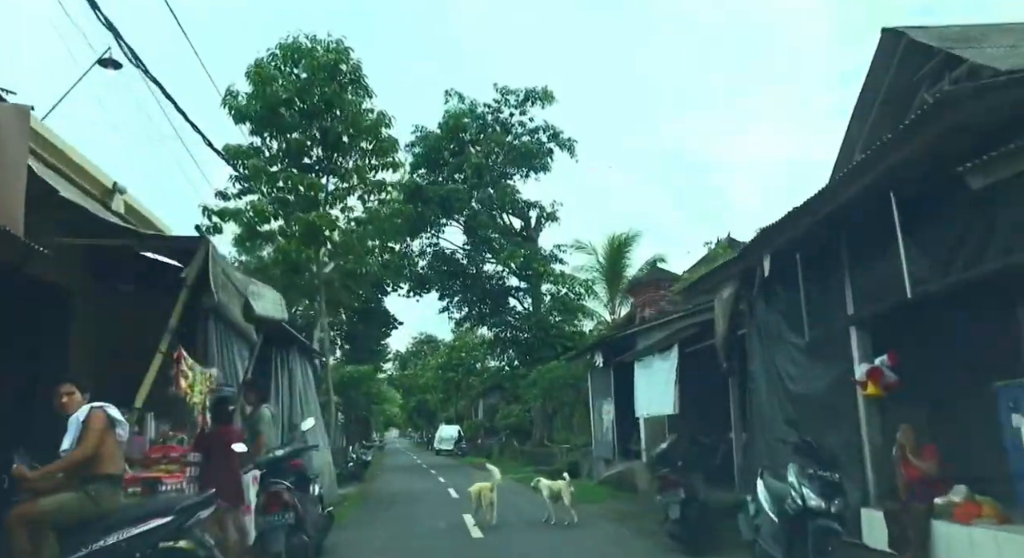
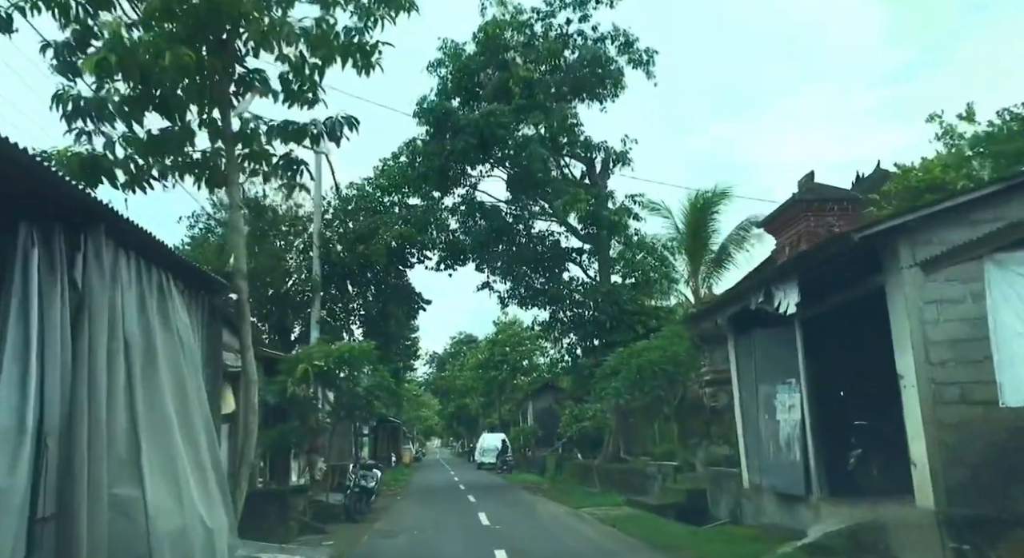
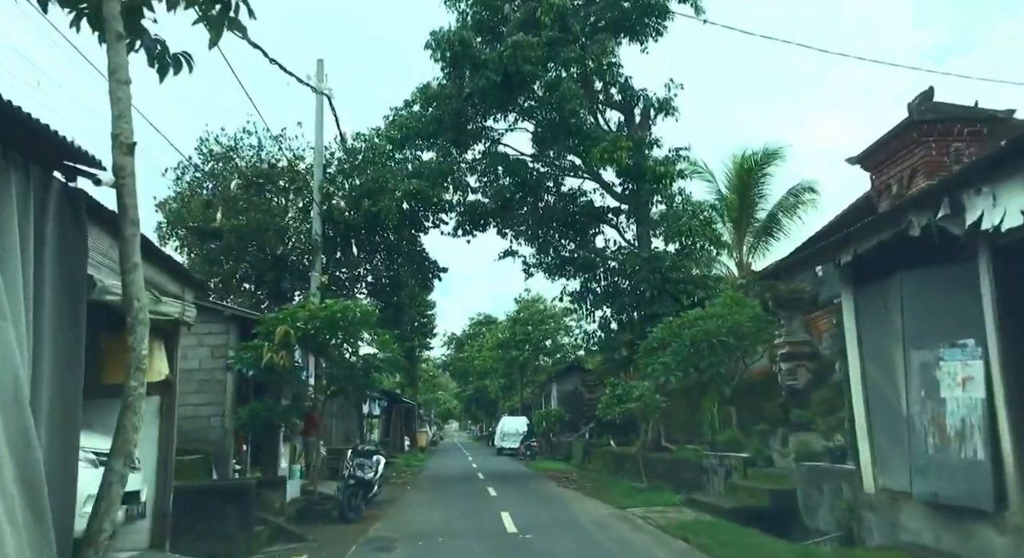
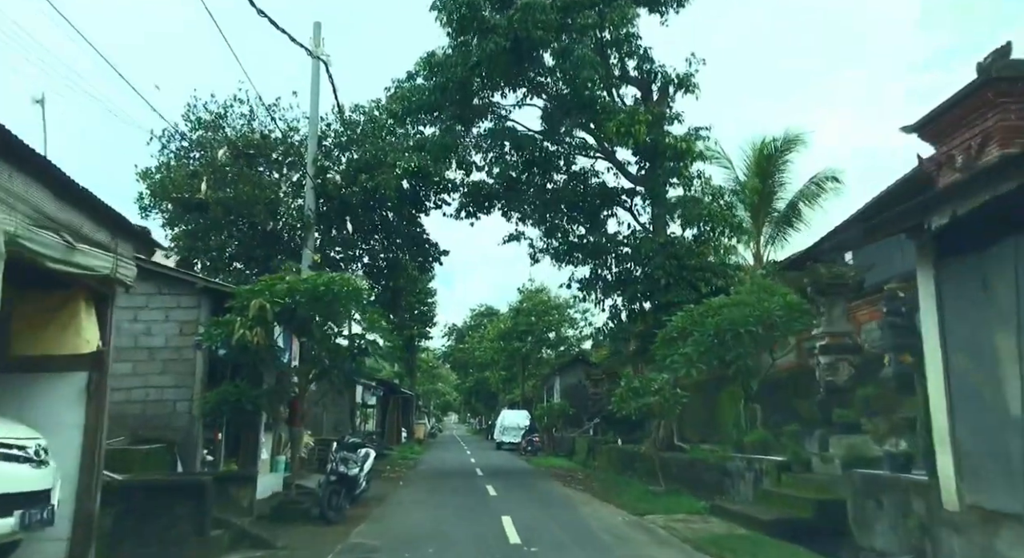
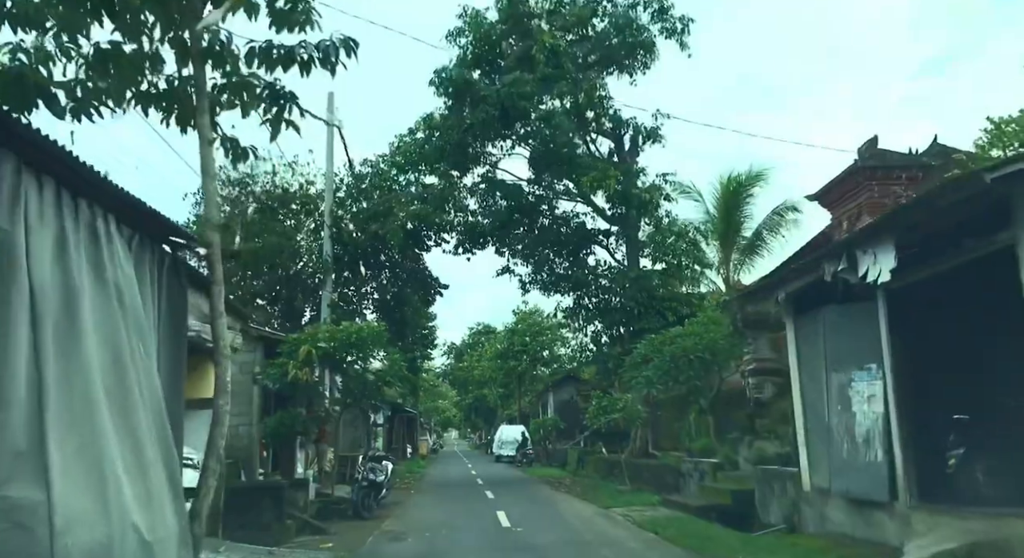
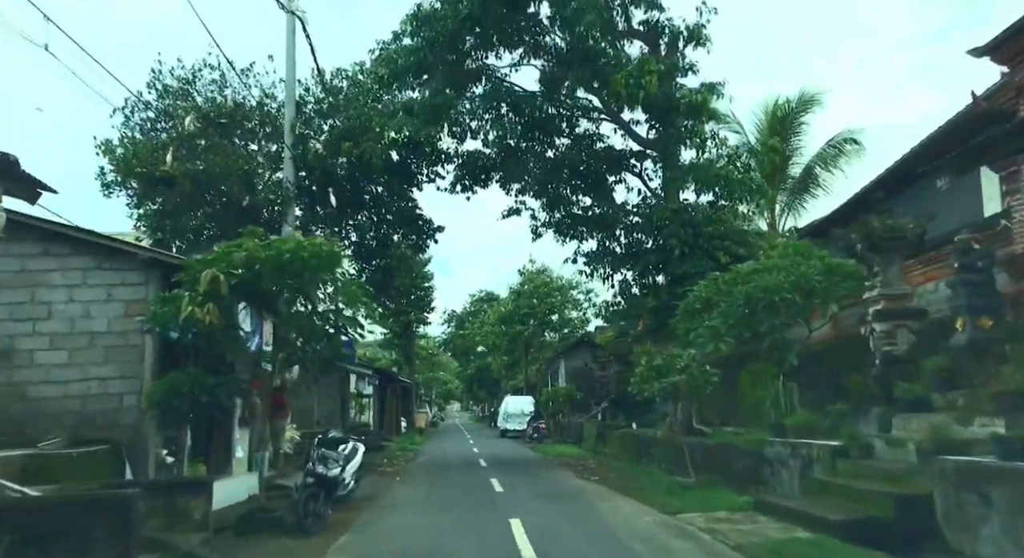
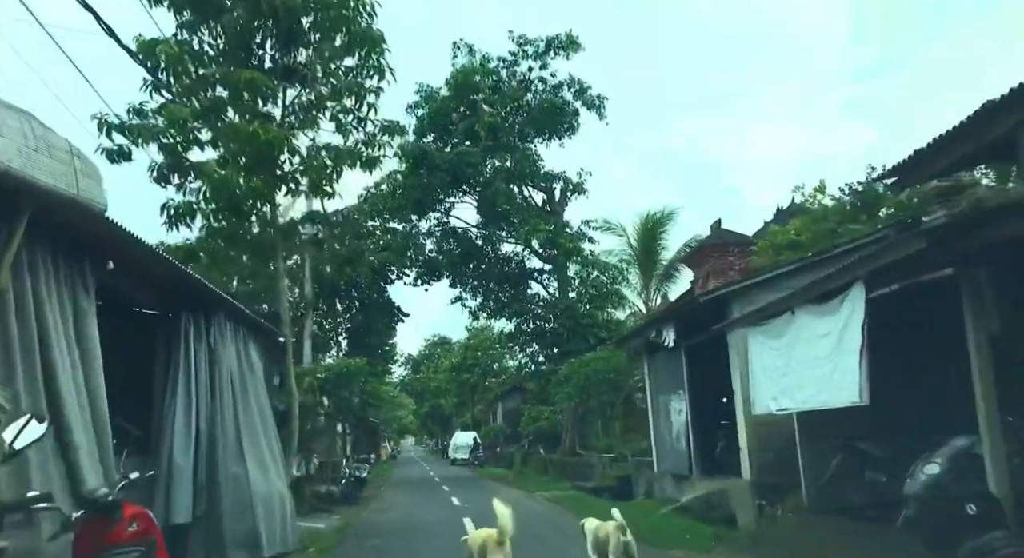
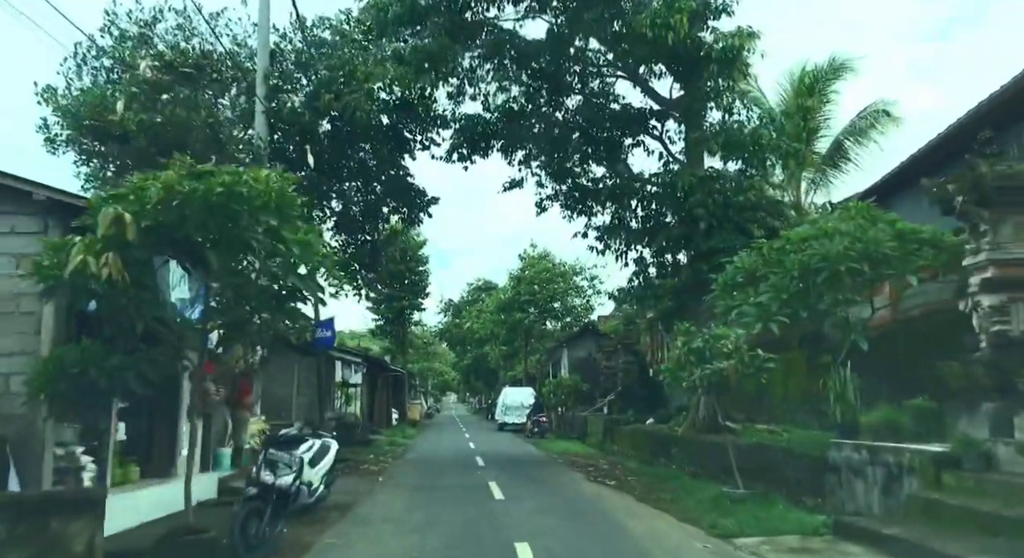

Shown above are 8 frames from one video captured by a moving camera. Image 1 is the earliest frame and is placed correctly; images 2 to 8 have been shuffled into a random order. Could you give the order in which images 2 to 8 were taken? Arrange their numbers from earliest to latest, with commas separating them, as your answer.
7, 2, 5, 3, 4, 6, 8
